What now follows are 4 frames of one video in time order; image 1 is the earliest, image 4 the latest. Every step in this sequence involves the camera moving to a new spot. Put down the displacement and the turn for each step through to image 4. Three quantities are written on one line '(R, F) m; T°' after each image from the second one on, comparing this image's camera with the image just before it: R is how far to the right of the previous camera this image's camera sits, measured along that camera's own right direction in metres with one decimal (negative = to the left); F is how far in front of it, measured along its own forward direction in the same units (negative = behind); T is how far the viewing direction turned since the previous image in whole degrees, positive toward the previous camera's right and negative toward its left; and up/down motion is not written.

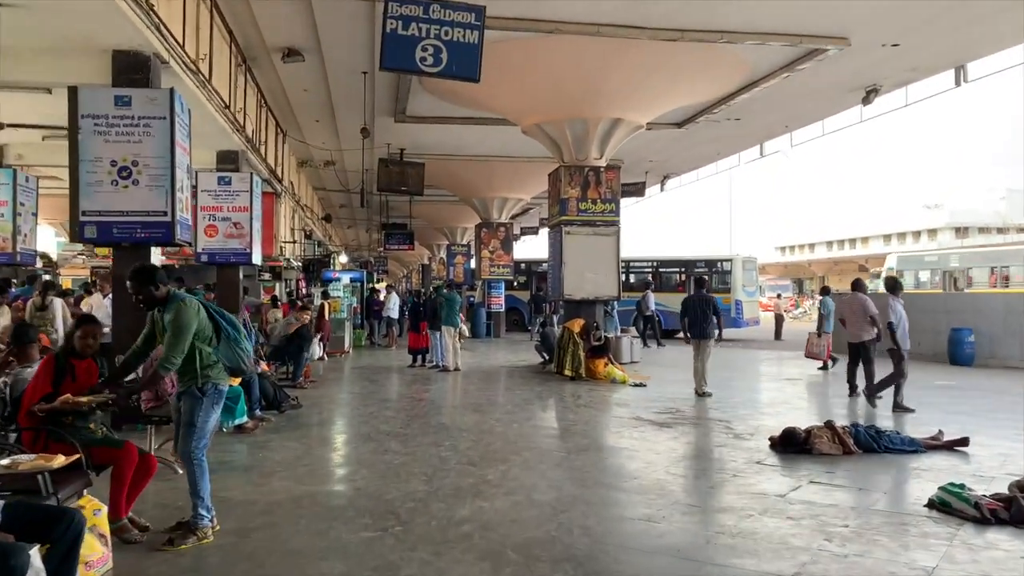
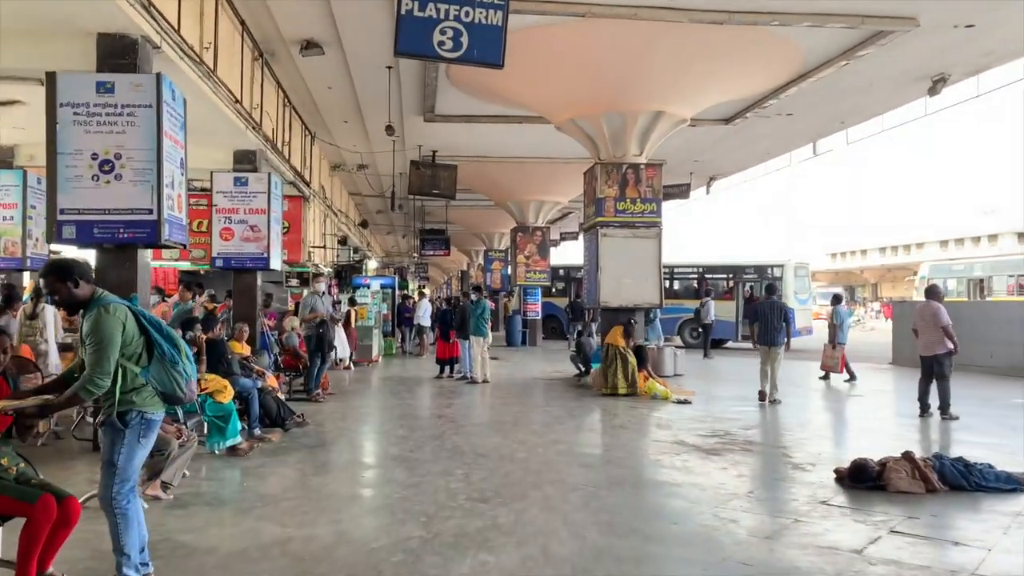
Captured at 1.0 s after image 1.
(+0.1, +0.8) m; -3°
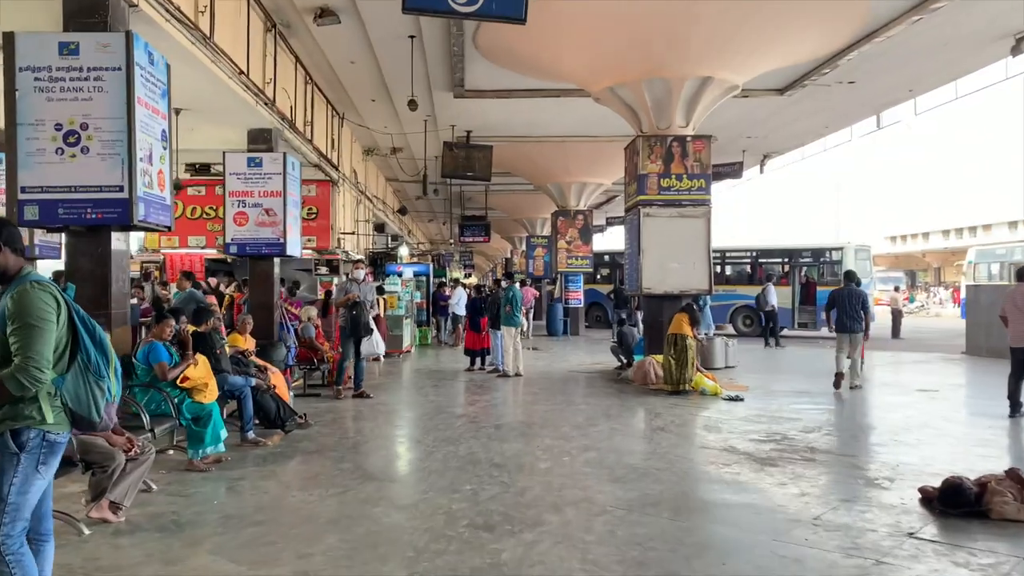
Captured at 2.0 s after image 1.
(+0.2, +0.8) m; -3°
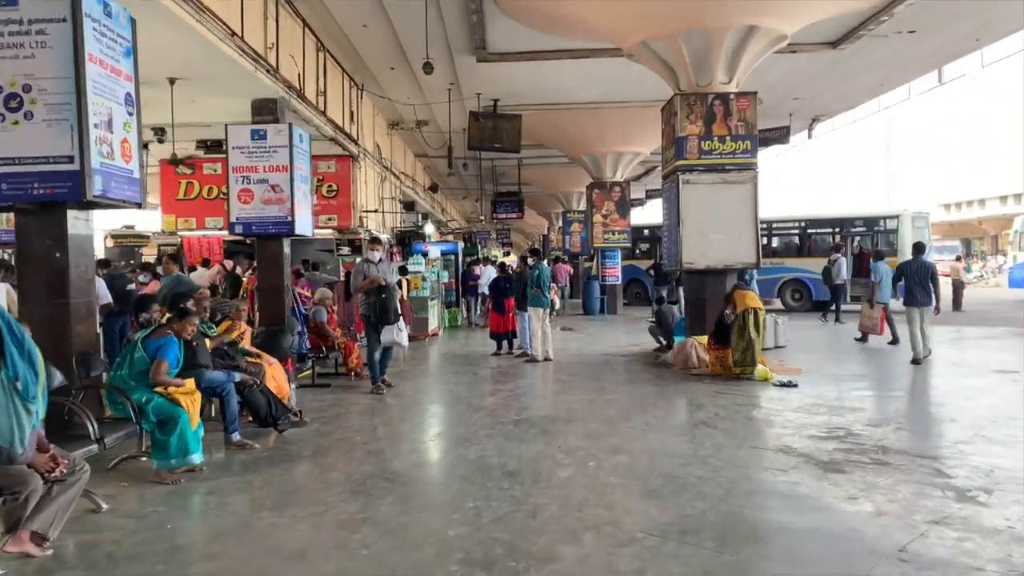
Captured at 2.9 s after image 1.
(+0.2, +0.8) m; -3°
